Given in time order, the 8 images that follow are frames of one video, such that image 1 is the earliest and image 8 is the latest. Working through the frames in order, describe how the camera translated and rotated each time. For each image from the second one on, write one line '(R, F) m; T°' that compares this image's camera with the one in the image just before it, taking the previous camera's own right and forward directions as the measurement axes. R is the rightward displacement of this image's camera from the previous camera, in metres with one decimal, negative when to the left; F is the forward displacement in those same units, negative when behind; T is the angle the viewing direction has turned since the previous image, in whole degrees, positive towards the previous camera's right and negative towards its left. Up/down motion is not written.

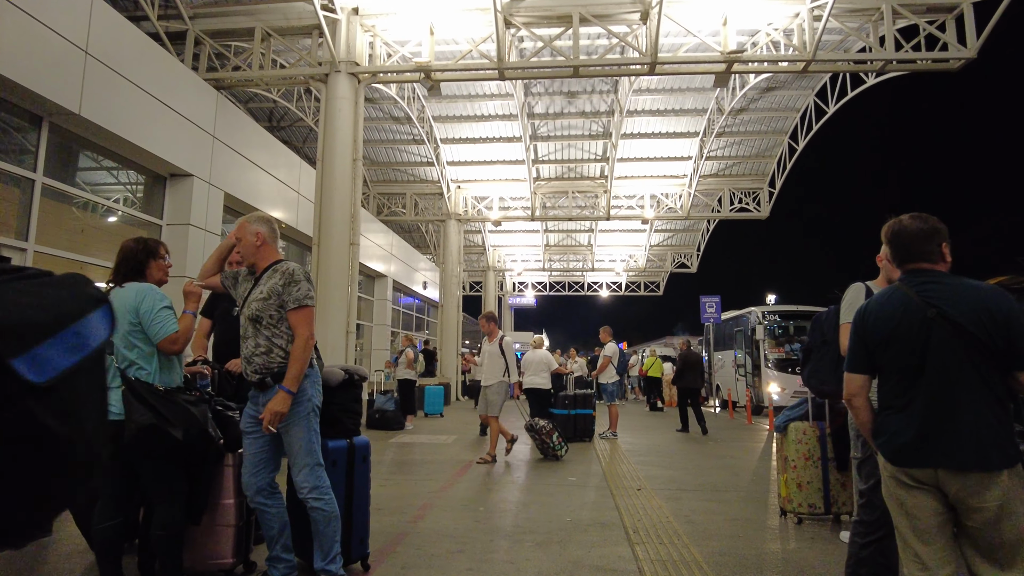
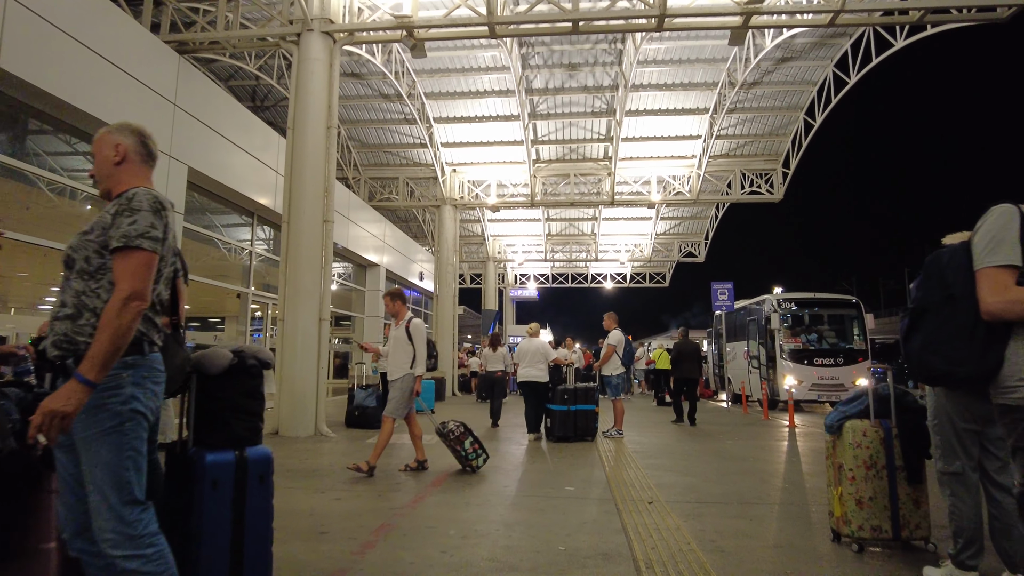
(+0.2, +1.2) m; 0°
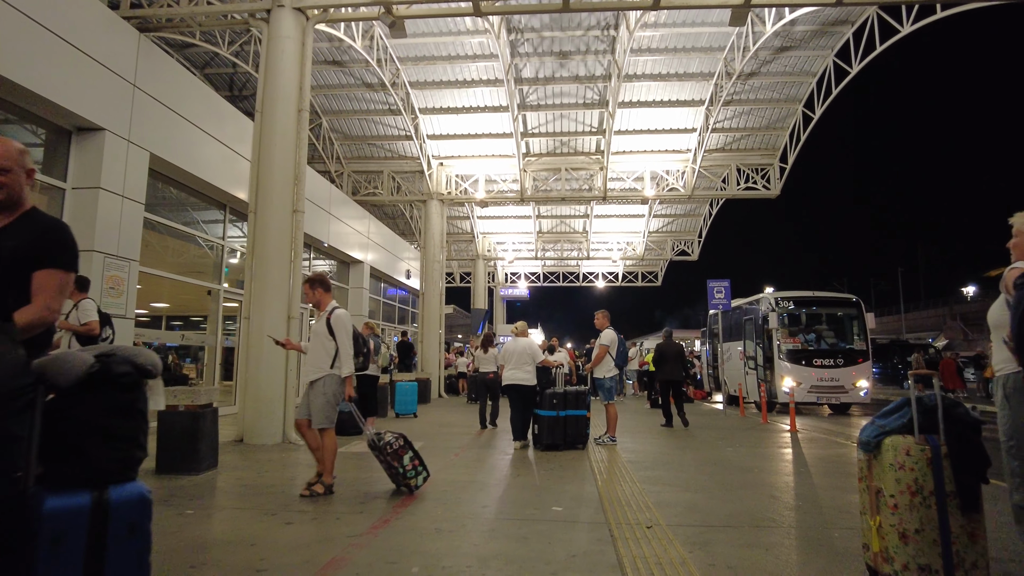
(+0.1, +0.7) m; +1°
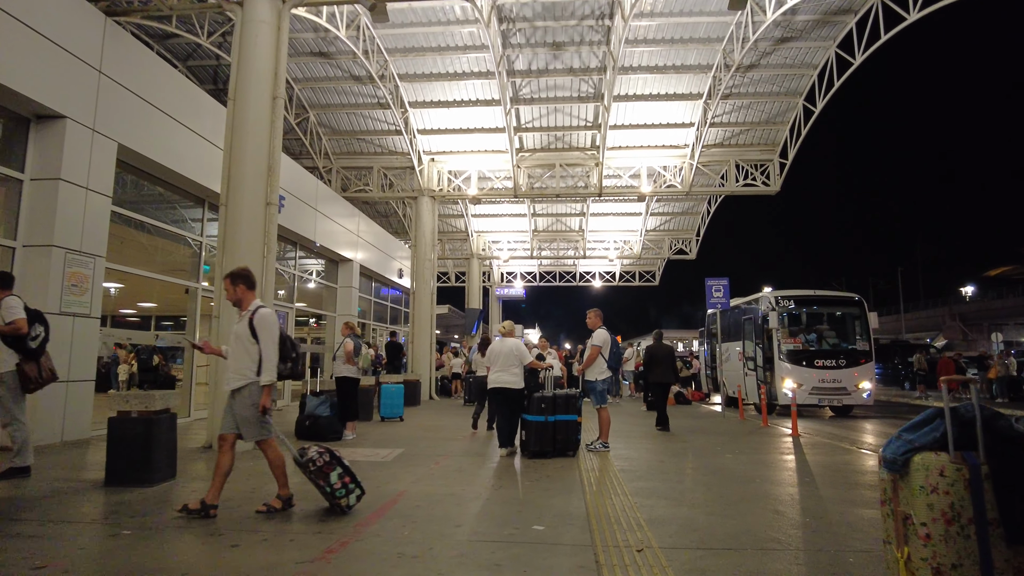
(+0.2, +0.5) m; 0°
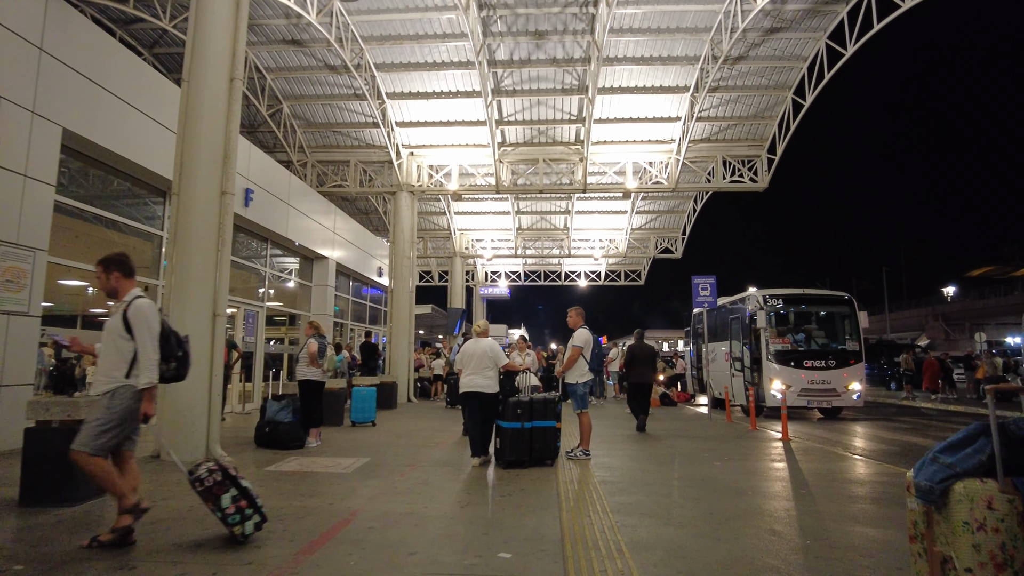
(+0.2, +0.6) m; +1°
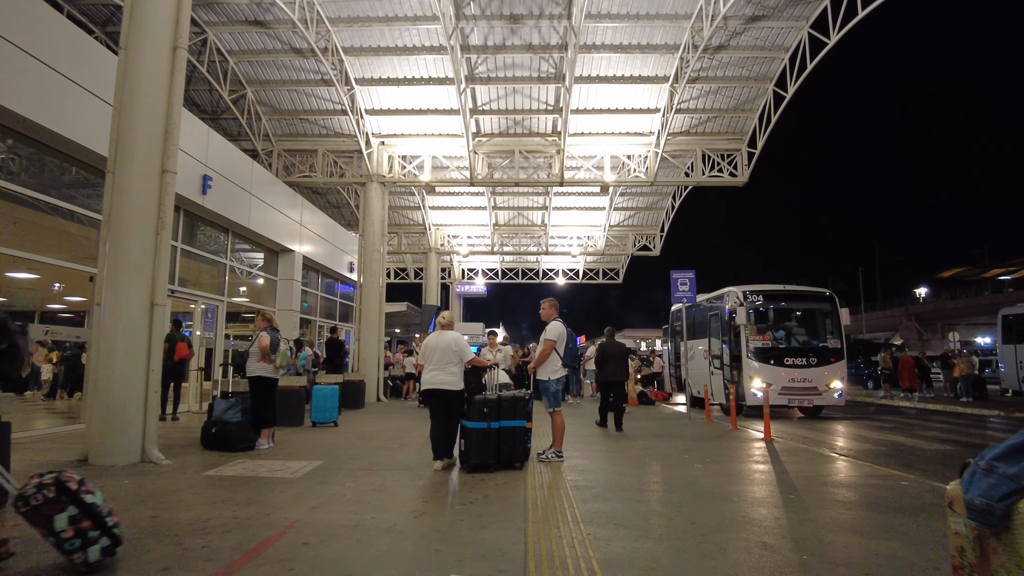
(+0.1, +0.6) m; +2°
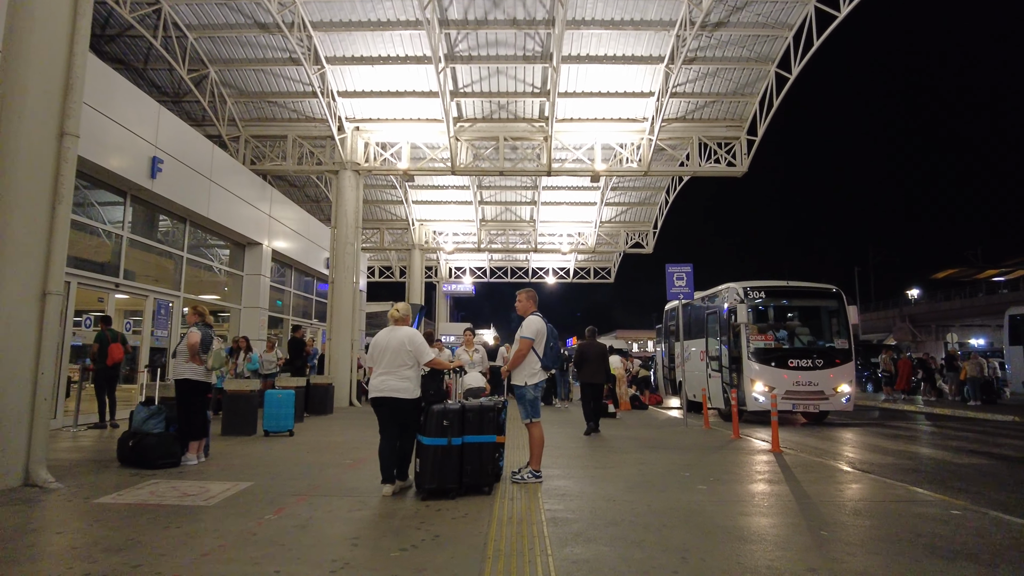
(+0.2, +1.2) m; +1°
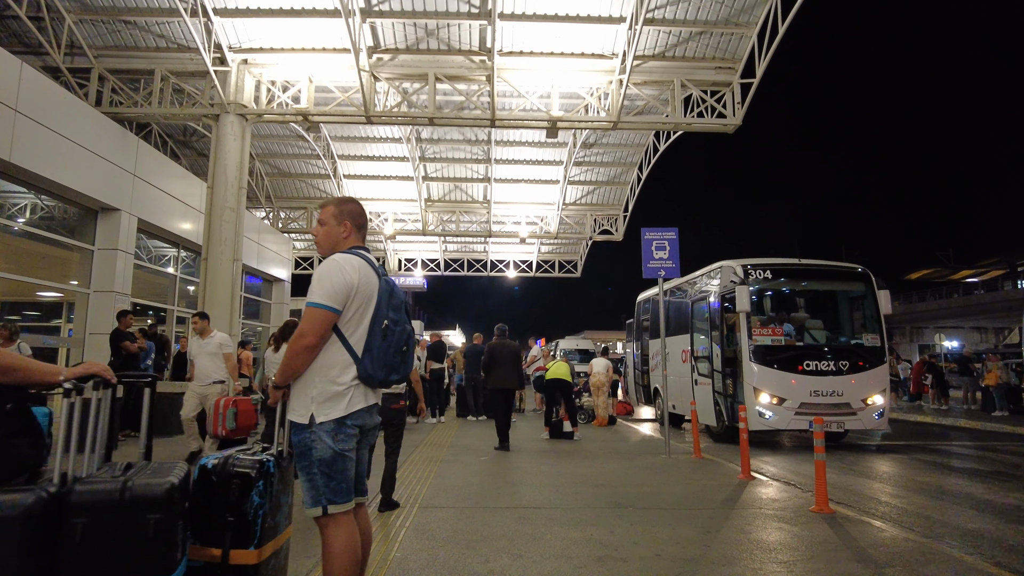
(+0.8, +3.8) m; +3°
